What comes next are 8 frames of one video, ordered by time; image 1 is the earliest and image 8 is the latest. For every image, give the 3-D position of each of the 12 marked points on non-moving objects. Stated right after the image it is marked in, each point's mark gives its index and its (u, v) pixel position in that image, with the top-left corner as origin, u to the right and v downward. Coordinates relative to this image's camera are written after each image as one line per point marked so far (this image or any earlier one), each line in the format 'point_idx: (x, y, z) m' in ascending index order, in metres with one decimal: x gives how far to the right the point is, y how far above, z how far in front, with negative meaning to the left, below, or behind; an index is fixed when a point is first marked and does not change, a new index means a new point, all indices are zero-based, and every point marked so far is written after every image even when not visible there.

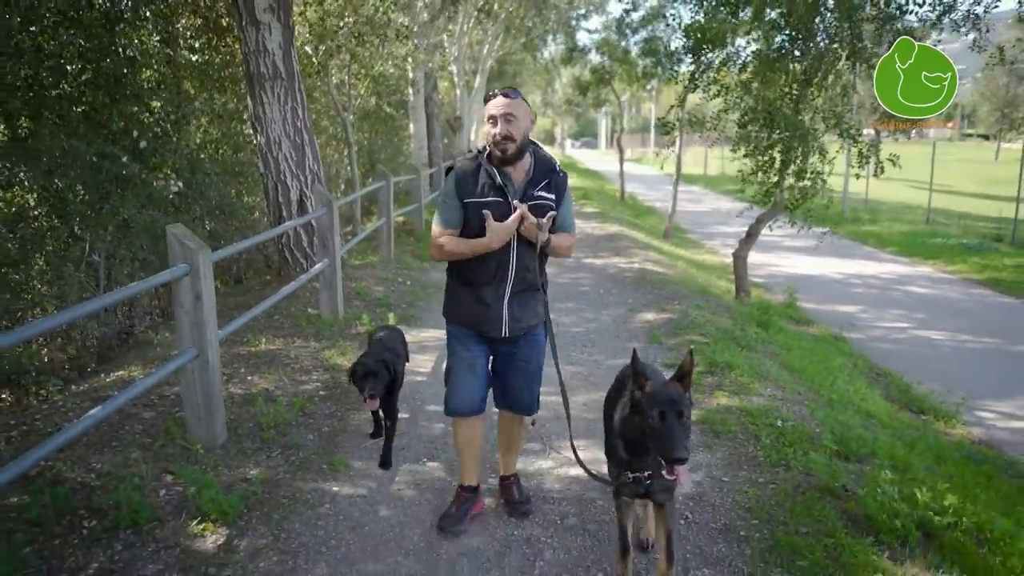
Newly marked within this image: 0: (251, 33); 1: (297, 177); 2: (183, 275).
0: (-2.6, +2.5, +8.2) m
1: (-2.2, +1.2, +8.8) m
2: (-1.7, +0.1, +4.3) m
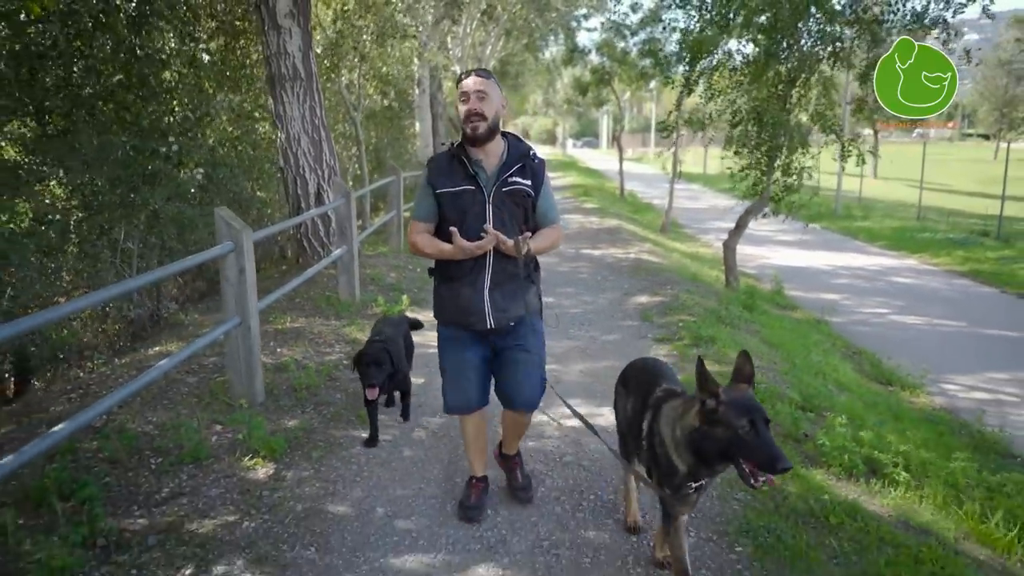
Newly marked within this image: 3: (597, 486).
0: (-2.5, +2.7, +8.8) m
1: (-2.2, +1.3, +9.4) m
2: (-1.7, +0.2, +4.9) m
3: (+0.4, -0.9, +3.9) m
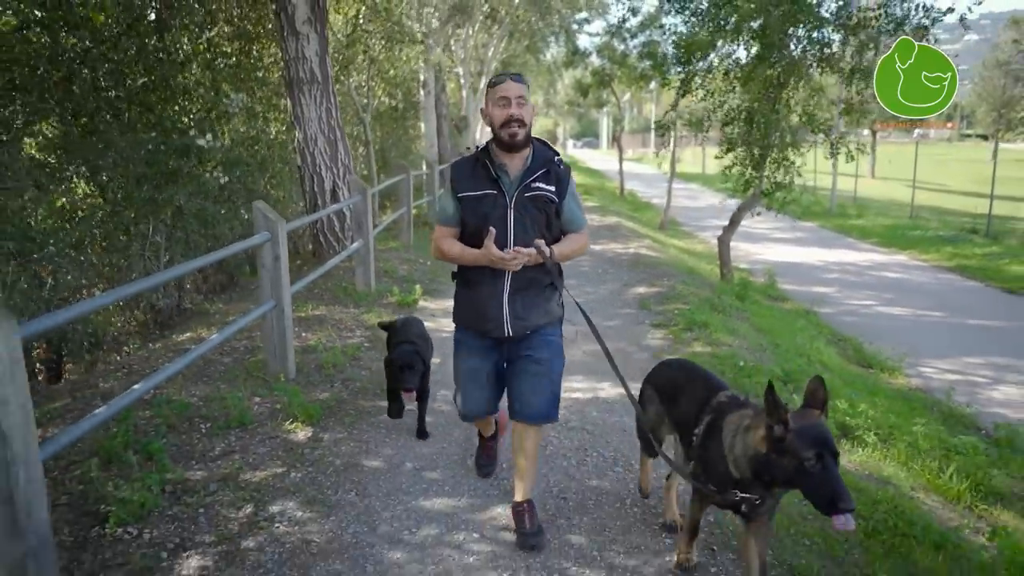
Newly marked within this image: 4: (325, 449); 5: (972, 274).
0: (-2.5, +2.7, +9.3) m
1: (-2.1, +1.4, +9.9) m
2: (-1.6, +0.3, +5.4) m
3: (+0.5, -0.8, +4.4) m
4: (-1.0, -0.9, +4.4) m
5: (+7.4, +0.2, +13.5) m
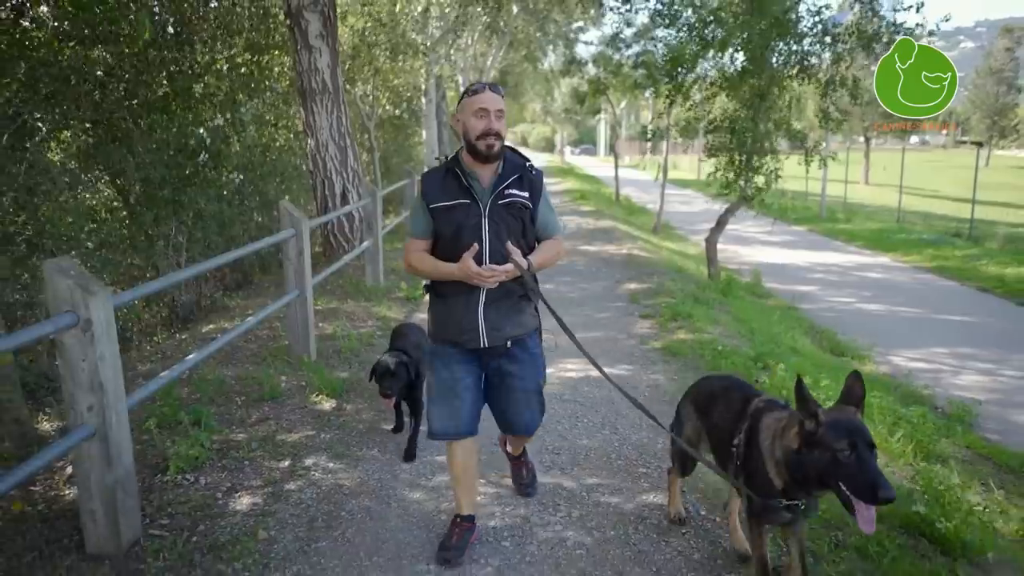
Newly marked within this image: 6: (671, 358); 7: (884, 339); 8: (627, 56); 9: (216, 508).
0: (-2.5, +2.8, +9.9) m
1: (-2.2, +1.4, +10.5) m
2: (-1.6, +0.4, +6.0) m
3: (+0.5, -0.8, +5.0) m
4: (-1.0, -0.8, +5.0) m
5: (+7.4, +0.2, +14.1) m
6: (+1.2, -0.5, +6.2) m
7: (+3.9, -0.5, +8.8) m
8: (+2.4, +4.9, +17.4) m
9: (-1.3, -1.0, +3.8) m
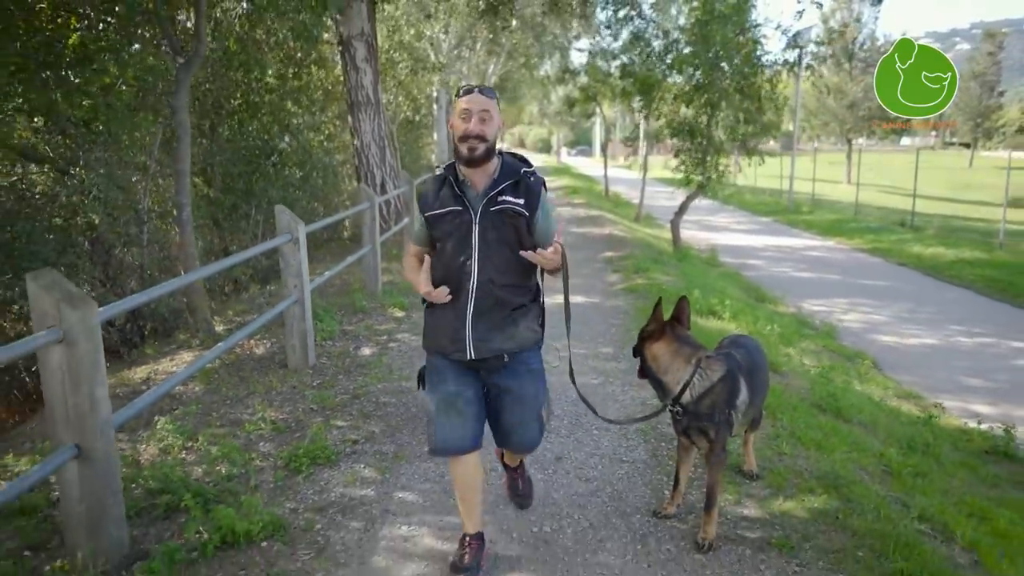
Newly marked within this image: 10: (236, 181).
0: (-2.4, +3.2, +12.7) m
1: (-2.1, +1.9, +13.2) m
2: (-1.5, +0.8, +8.7) m
3: (+0.6, -0.3, +7.8) m
4: (-0.9, -0.3, +7.7) m
5: (+7.5, +0.7, +16.9) m
6: (+1.3, -0.1, +8.9) m
7: (+4.0, -0.1, +11.5) m
8: (+2.4, +5.3, +20.1) m
9: (-1.2, -0.5, +6.5) m
10: (-3.8, +1.5, +11.5) m
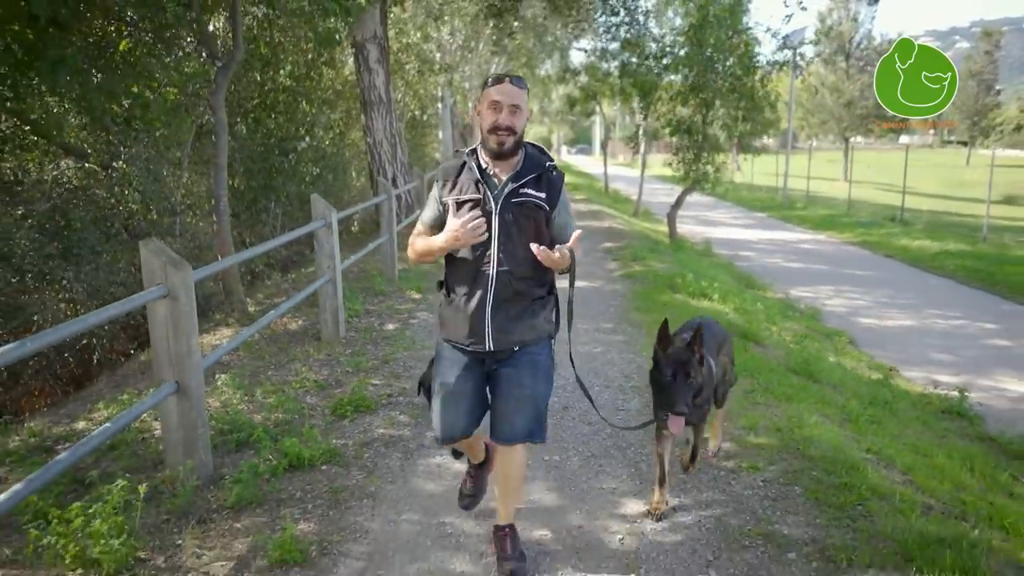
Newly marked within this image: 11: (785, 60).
0: (-2.3, +3.4, +13.4) m
1: (-2.0, +2.1, +13.9) m
2: (-1.4, +1.0, +9.4) m
3: (+0.6, -0.1, +8.5) m
4: (-0.8, -0.1, +8.4) m
5: (+7.5, +0.9, +17.6) m
6: (+1.3, +0.1, +9.6) m
7: (+4.1, +0.1, +12.2) m
8: (+2.5, +5.5, +20.8) m
9: (-1.2, -0.3, +7.2) m
10: (-3.8, +1.6, +12.2) m
11: (+4.9, +4.2, +15.1) m
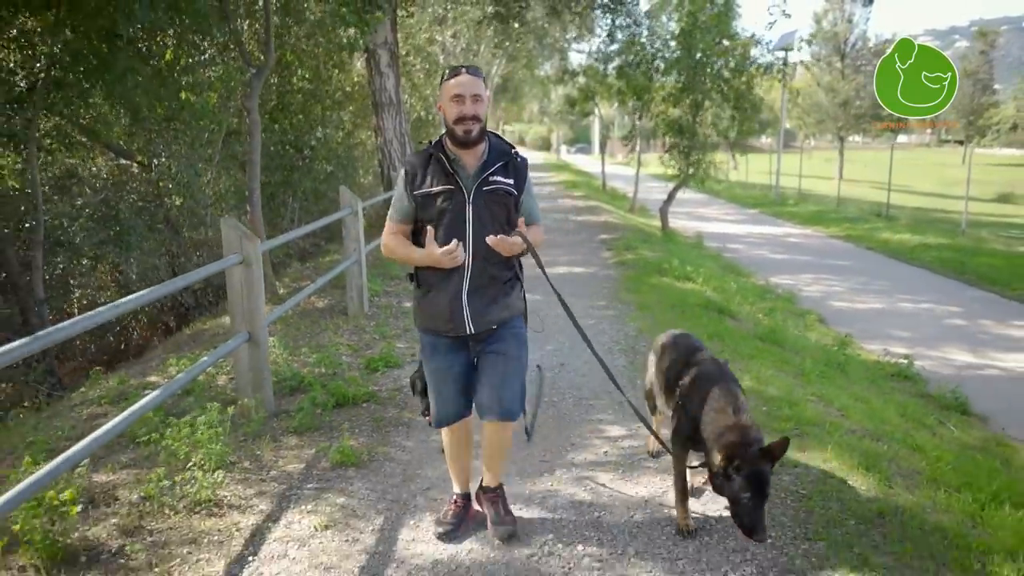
0: (-2.3, +3.6, +14.3) m
1: (-2.0, +2.2, +14.8) m
2: (-1.4, +1.2, +10.3) m
3: (+0.7, +0.1, +9.4) m
4: (-0.8, 0.0, +9.3) m
5: (+7.6, +1.1, +18.5) m
6: (+1.4, +0.3, +10.5) m
7: (+4.1, +0.3, +13.2) m
8: (+2.5, +5.7, +21.7) m
9: (-1.1, -0.2, +8.1) m
10: (-3.7, +1.8, +13.2) m
11: (+5.0, +4.3, +16.0) m
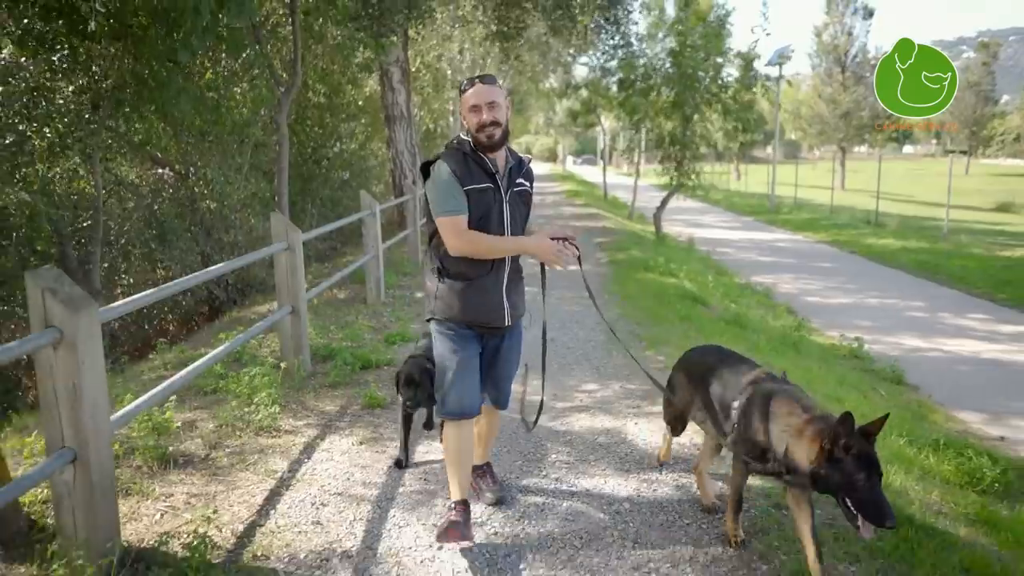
0: (-2.3, +3.6, +15.4) m
1: (-1.9, +2.2, +15.9) m
2: (-1.4, +1.2, +11.4) m
3: (+0.7, +0.1, +10.4) m
4: (-0.8, +0.1, +10.4) m
5: (+7.7, +1.0, +19.5) m
6: (+1.4, +0.3, +11.6) m
7: (+4.1, +0.3, +14.2) m
8: (+2.6, +5.6, +22.8) m
9: (-1.1, -0.1, +9.2) m
10: (-3.7, +1.8, +14.3) m
11: (+5.0, +4.3, +17.1) m
